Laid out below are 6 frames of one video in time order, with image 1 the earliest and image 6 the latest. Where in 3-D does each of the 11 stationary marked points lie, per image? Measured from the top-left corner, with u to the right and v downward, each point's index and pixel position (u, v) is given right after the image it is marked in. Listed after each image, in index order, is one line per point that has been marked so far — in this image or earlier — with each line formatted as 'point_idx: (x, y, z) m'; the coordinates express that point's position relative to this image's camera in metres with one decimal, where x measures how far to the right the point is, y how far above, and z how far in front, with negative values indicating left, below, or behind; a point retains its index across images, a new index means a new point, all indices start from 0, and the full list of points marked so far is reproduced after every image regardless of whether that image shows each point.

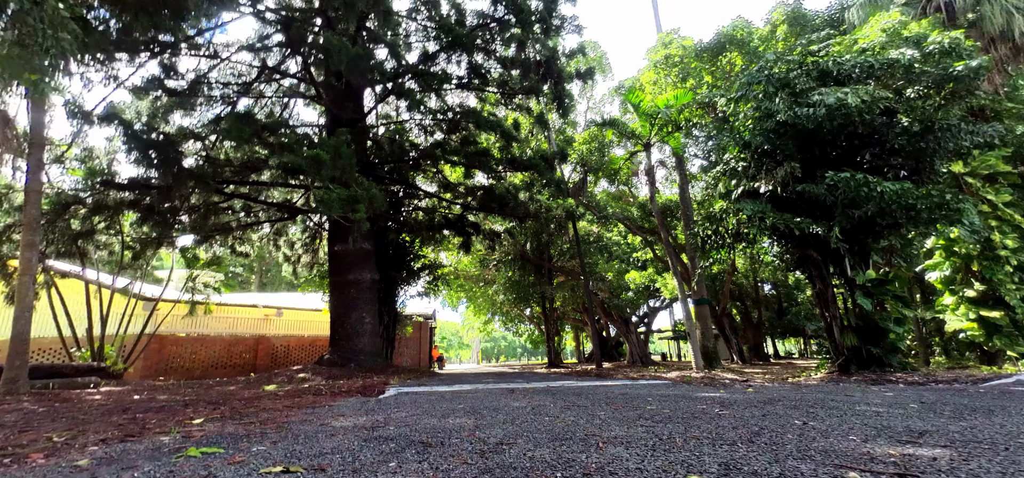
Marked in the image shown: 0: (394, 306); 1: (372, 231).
0: (-3.2, -1.8, +12.8) m
1: (-2.9, +0.2, +9.6) m
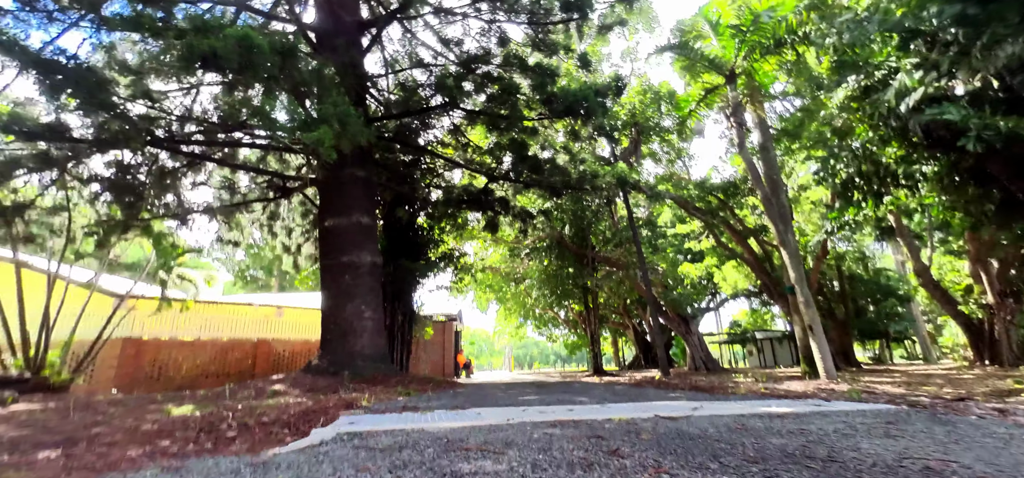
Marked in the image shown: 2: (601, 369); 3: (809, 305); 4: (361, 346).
0: (-2.3, -1.4, +10.8) m
1: (-2.2, +0.6, +7.6) m
2: (+2.7, -3.9, +14.3) m
3: (+3.7, -0.8, +6.0) m
4: (-2.2, -1.6, +6.8) m
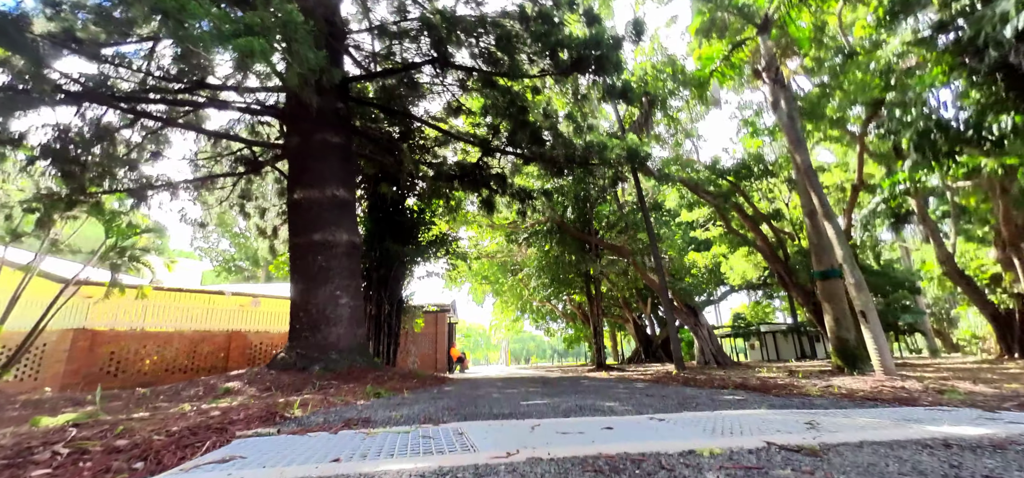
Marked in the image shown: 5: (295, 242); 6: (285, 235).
0: (-2.4, -1.0, +9.9) m
1: (-2.3, +0.9, +6.7) m
2: (+2.7, -3.5, +13.4) m
3: (+3.7, -0.5, +5.1) m
4: (-2.2, -1.2, +5.9) m
5: (-2.8, 0.0, +6.1) m
6: (-4.7, +0.1, +10.0) m
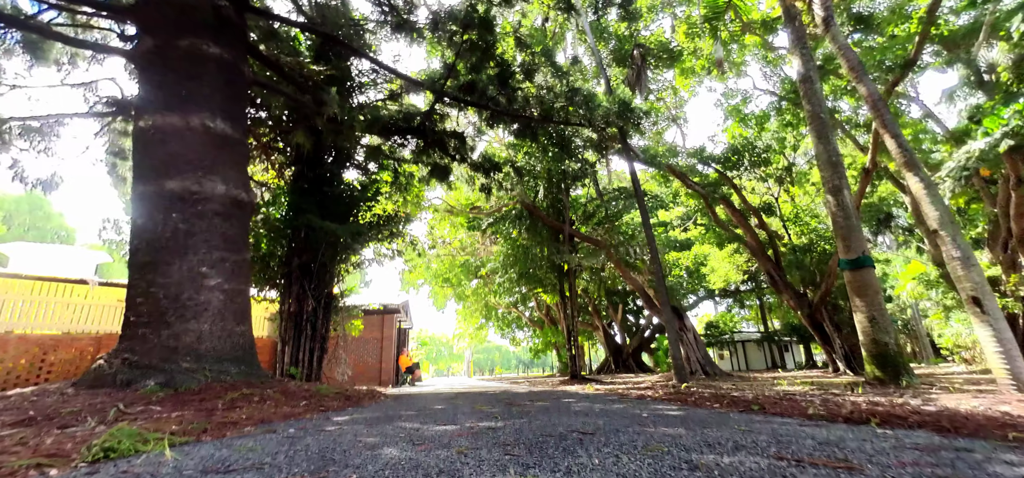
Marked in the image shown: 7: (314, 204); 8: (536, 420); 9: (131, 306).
0: (-3.1, -0.7, +7.9) m
1: (-2.7, +1.3, +4.7) m
2: (+1.6, -3.3, +11.7) m
3: (+3.4, -0.2, +3.5) m
4: (-2.6, -0.8, +3.9) m
5: (-3.2, +0.4, +4.1) m
6: (-5.4, +0.5, +7.8) m
7: (-3.1, +0.6, +7.5) m
8: (+0.1, -1.0, +2.8) m
9: (-3.1, -0.5, +3.9) m
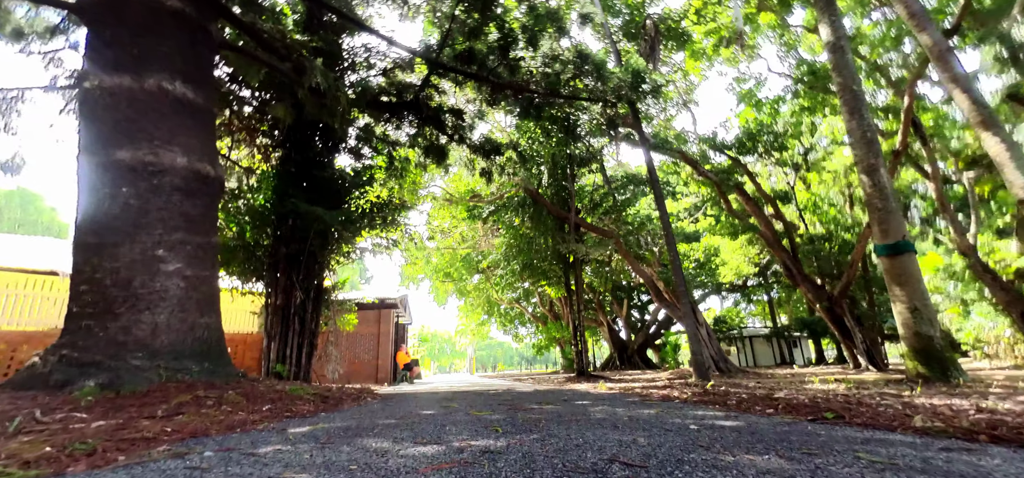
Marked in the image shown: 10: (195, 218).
0: (-3.0, -0.5, +7.3) m
1: (-2.7, +1.5, +4.2) m
2: (+1.7, -3.1, +11.1) m
3: (+3.4, 0.0, +2.9) m
4: (-2.6, -0.6, +3.4) m
5: (-3.2, +0.6, +3.5) m
6: (-5.4, +0.7, +7.3) m
7: (-3.1, +0.7, +7.0) m
8: (+0.2, -0.9, +2.2) m
9: (-3.1, -0.4, +3.4) m
10: (-2.5, +0.2, +3.8) m
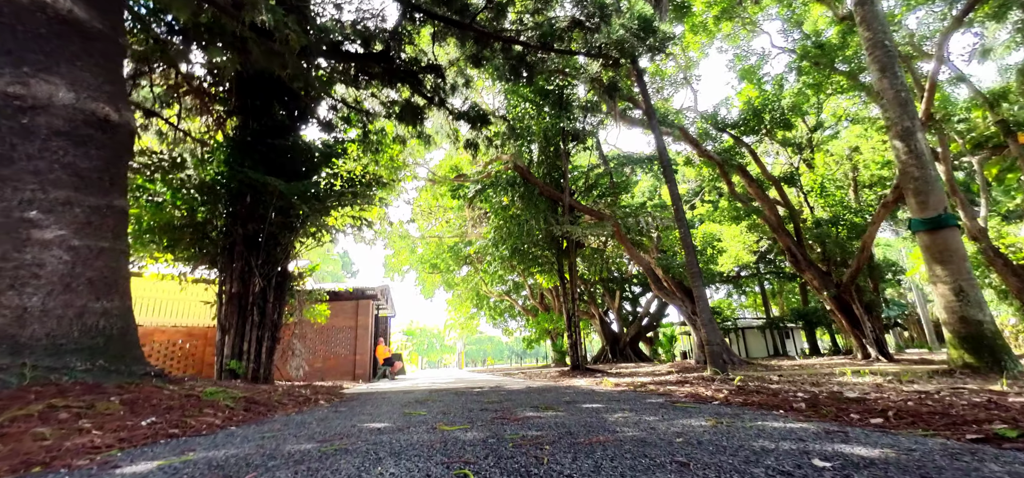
0: (-3.2, -0.2, +6.5) m
1: (-2.8, +1.7, +3.3) m
2: (+1.5, -2.7, +10.4) m
3: (+3.3, +0.2, +2.2) m
4: (-2.7, -0.4, +2.5) m
5: (-3.3, +0.8, +2.7) m
6: (-5.5, +0.9, +6.4) m
7: (-3.2, +1.0, +6.1) m
8: (+0.1, -0.6, +1.4) m
9: (-3.2, -0.1, +2.5) m
10: (-2.6, +0.4, +3.0) m
